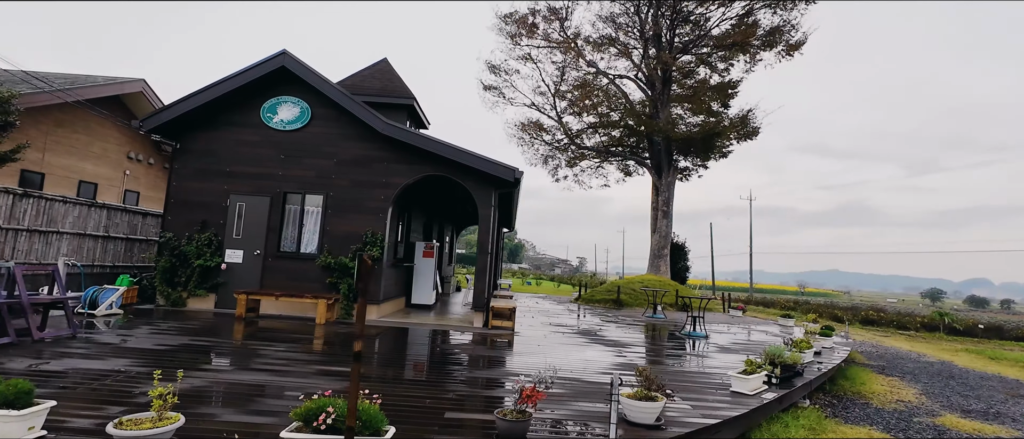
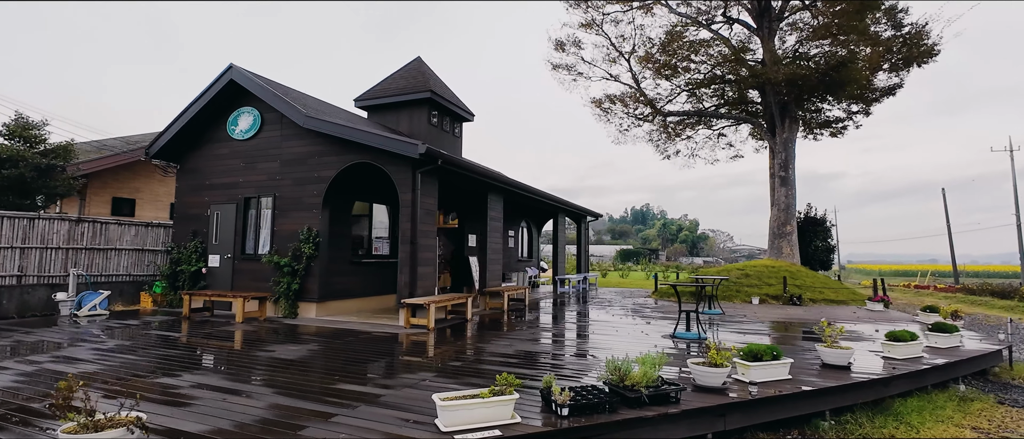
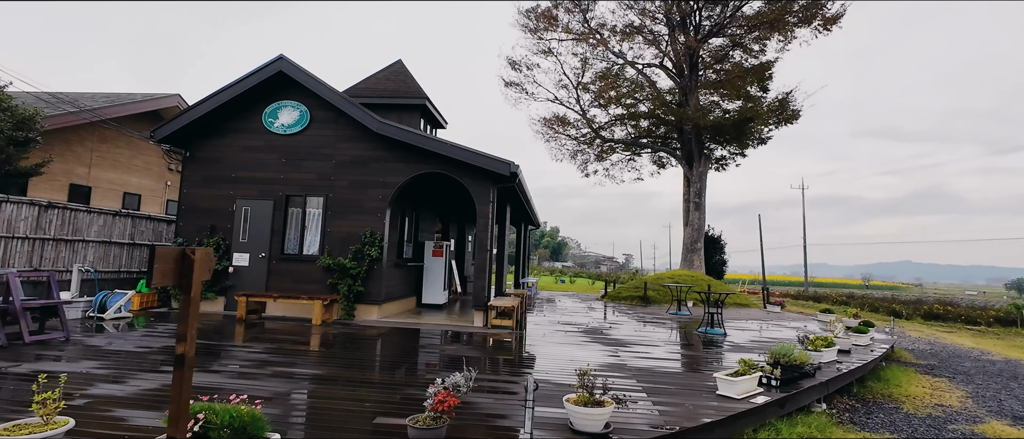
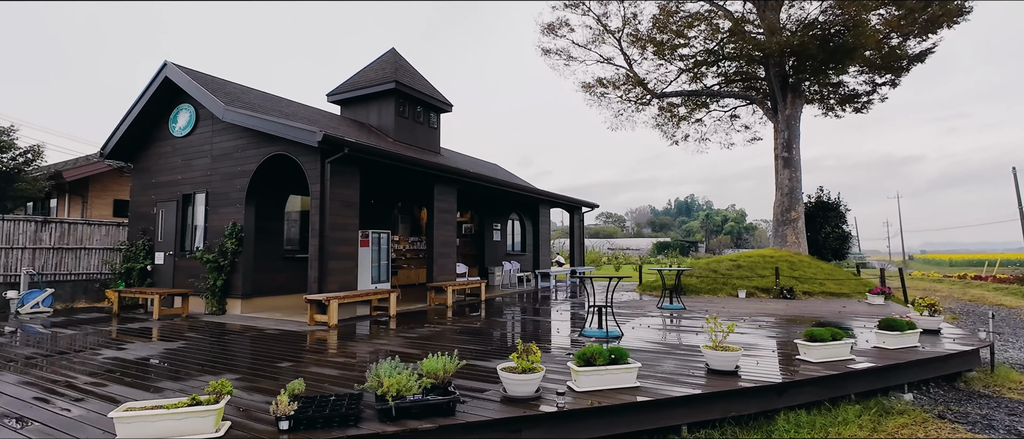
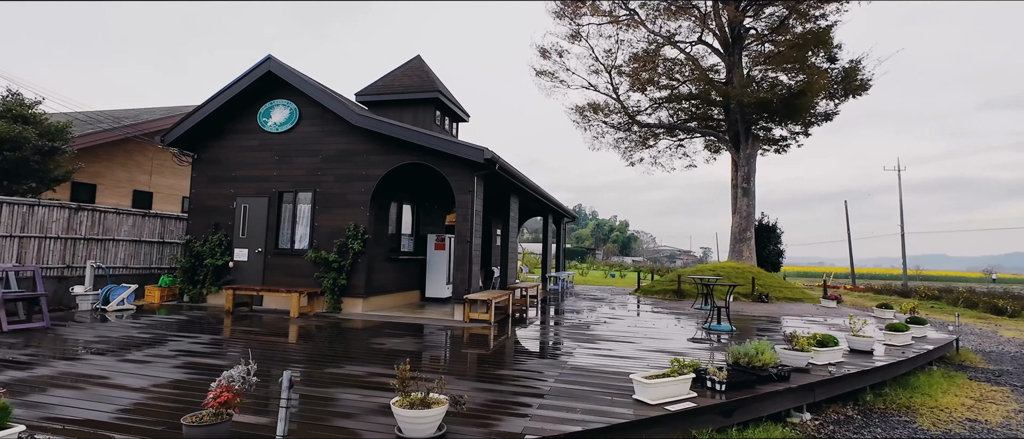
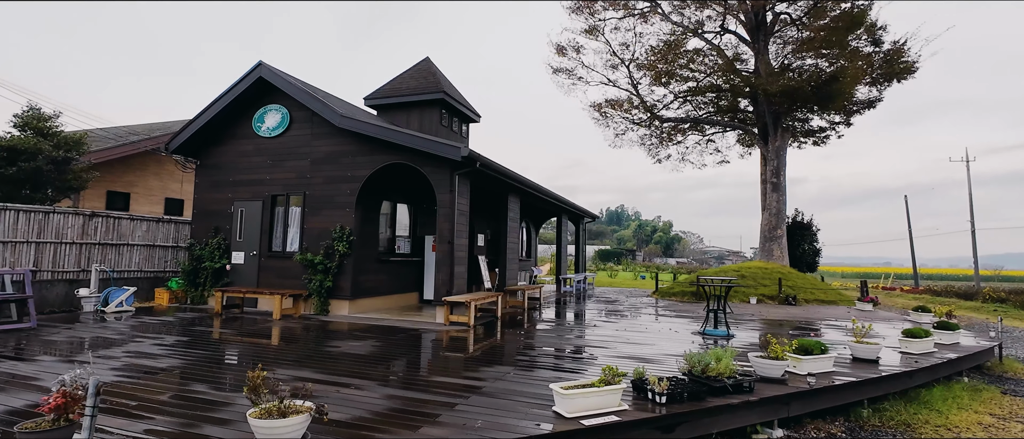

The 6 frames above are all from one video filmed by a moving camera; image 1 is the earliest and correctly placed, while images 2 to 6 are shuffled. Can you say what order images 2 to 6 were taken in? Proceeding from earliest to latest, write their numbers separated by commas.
3, 5, 6, 2, 4
